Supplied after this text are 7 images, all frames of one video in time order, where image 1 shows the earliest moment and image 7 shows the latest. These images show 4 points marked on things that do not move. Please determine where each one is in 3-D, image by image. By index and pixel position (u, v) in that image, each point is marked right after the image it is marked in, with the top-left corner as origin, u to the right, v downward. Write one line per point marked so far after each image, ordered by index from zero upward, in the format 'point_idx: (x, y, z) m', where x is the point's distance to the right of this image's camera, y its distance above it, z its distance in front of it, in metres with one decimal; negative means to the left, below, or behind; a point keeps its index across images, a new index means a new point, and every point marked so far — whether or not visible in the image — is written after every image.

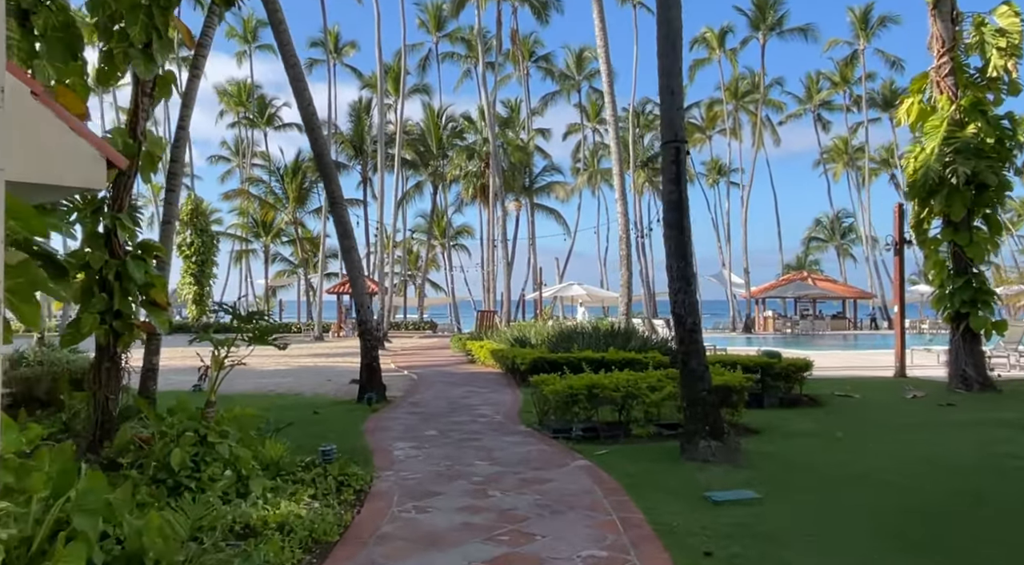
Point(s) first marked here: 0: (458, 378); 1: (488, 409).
0: (-1.1, -1.9, +17.1) m
1: (-0.3, -1.7, +11.5) m
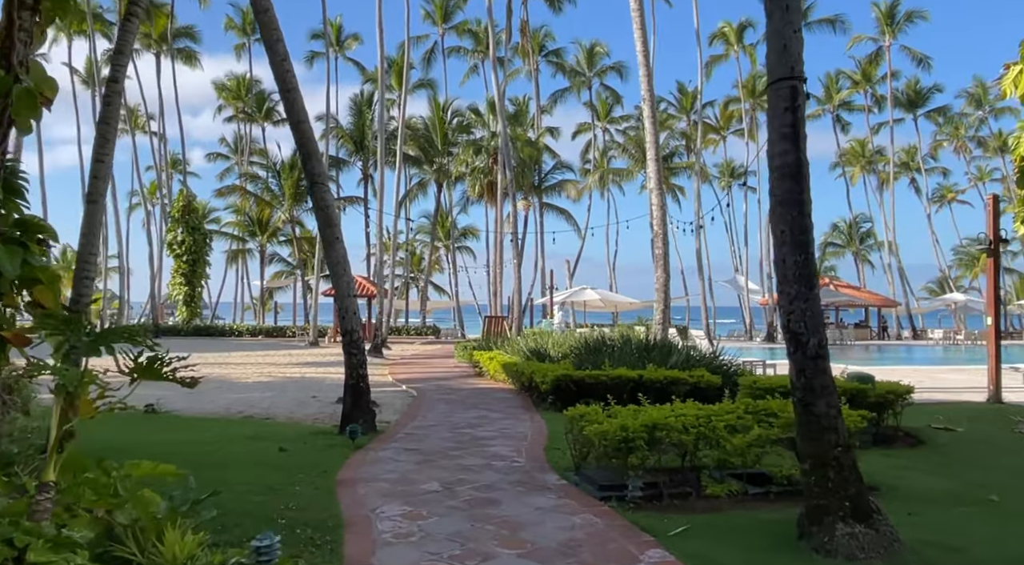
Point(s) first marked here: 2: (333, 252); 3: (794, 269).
0: (-0.8, -1.9, +14.6) m
1: (-0.1, -1.7, +8.9) m
2: (-2.2, +0.4, +10.2) m
3: (+1.8, +0.1, +5.4) m
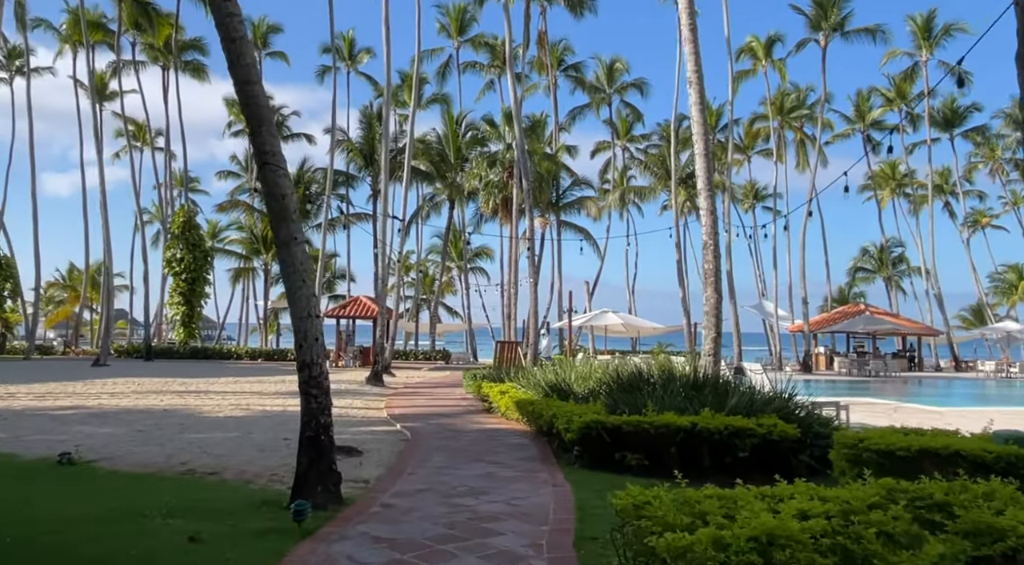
0: (-0.6, -2.2, +11.9) m
1: (0.0, -1.8, +6.2) m
2: (-2.0, +0.2, +7.6) m
3: (+1.9, 0.0, +2.7) m
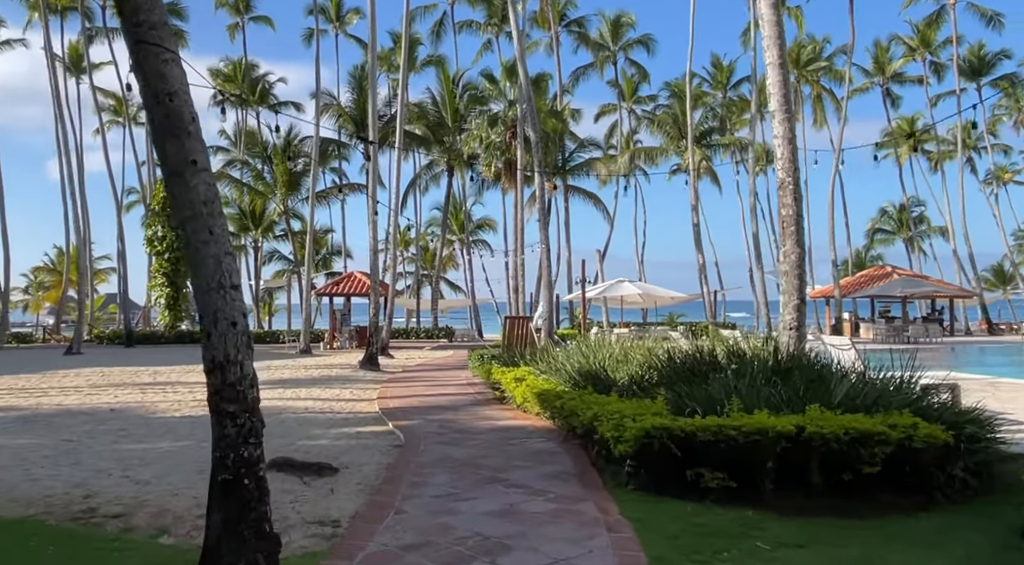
0: (-0.4, -1.8, +9.1) m
1: (+0.3, -1.6, +3.5) m
2: (-1.8, +0.5, +4.8) m
3: (+2.0, +0.3, -0.1) m
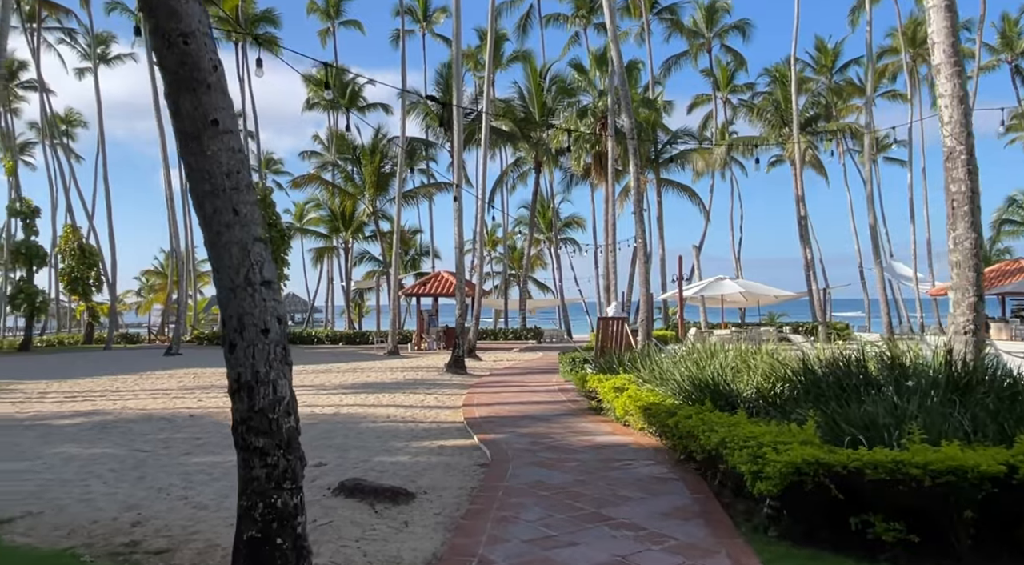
0: (+0.6, -1.7, +7.9) m
1: (+0.6, -1.5, +2.2) m
2: (-1.3, +0.5, +3.7) m
3: (+2.0, +0.3, -1.5) m
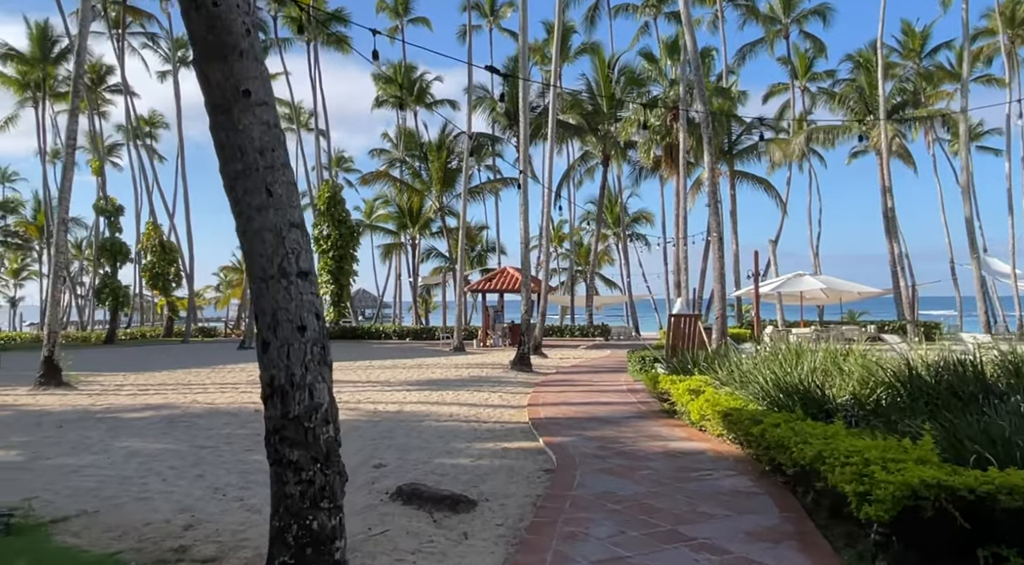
0: (+1.2, -1.7, +7.3) m
1: (+0.8, -1.5, +1.6) m
2: (-1.1, +0.6, +3.3) m
3: (+1.9, +0.3, -2.2) m
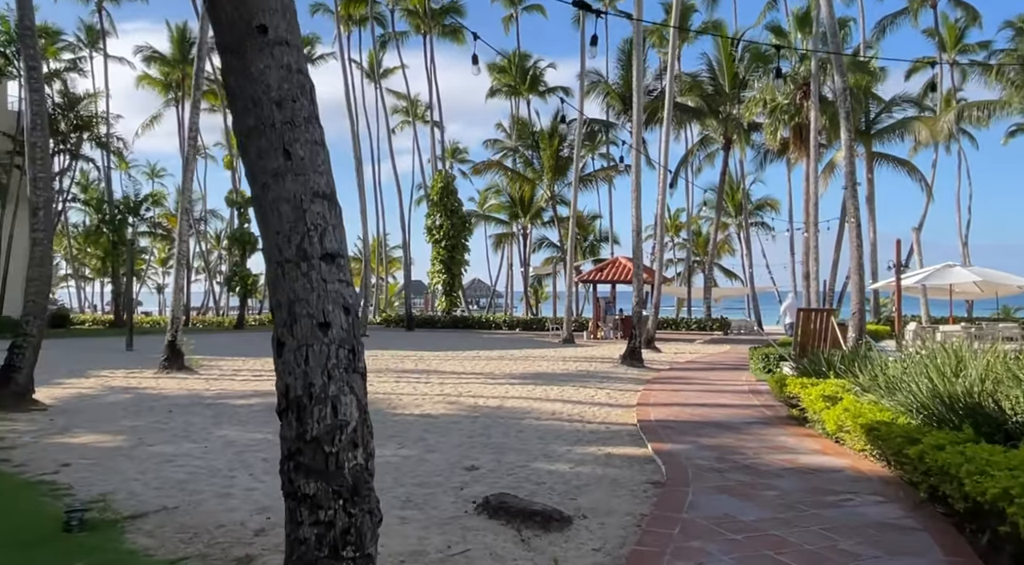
0: (+1.9, -1.6, +6.3) m
1: (+0.8, -1.5, +0.7) m
2: (-0.8, +0.6, +2.5) m
3: (+1.4, +0.3, -3.2) m
